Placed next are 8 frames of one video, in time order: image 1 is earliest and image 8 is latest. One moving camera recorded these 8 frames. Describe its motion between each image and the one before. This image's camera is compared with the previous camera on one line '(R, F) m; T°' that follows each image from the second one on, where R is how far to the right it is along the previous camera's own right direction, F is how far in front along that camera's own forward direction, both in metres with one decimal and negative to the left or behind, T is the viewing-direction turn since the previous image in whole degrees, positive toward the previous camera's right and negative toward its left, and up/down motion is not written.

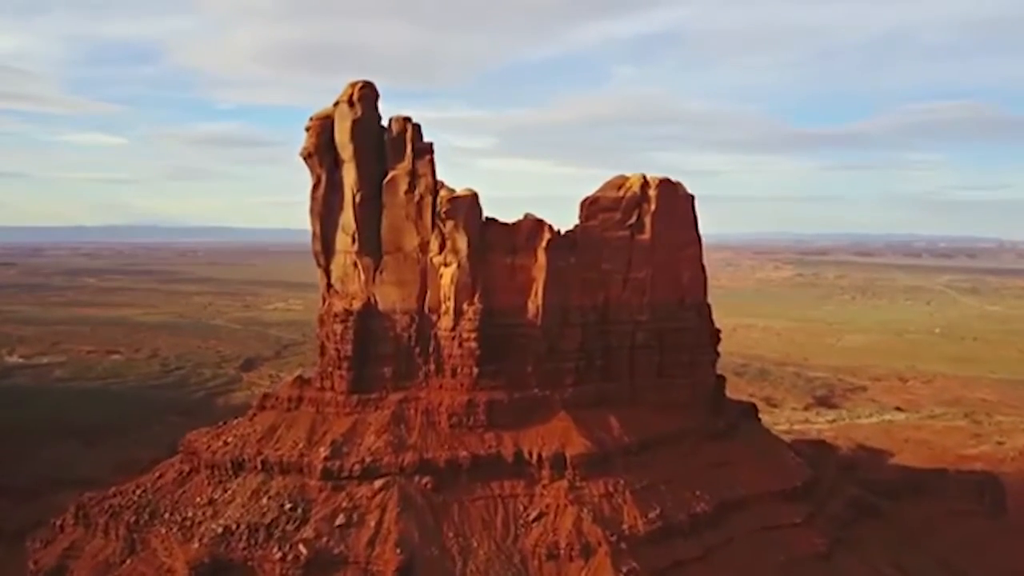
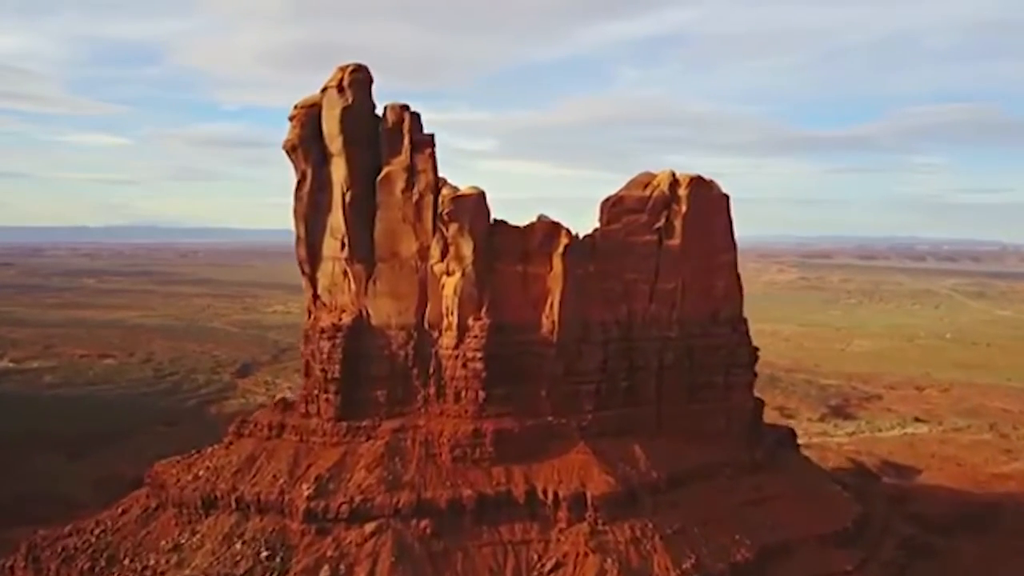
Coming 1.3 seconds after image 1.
(-0.4, +4.2) m; 0°
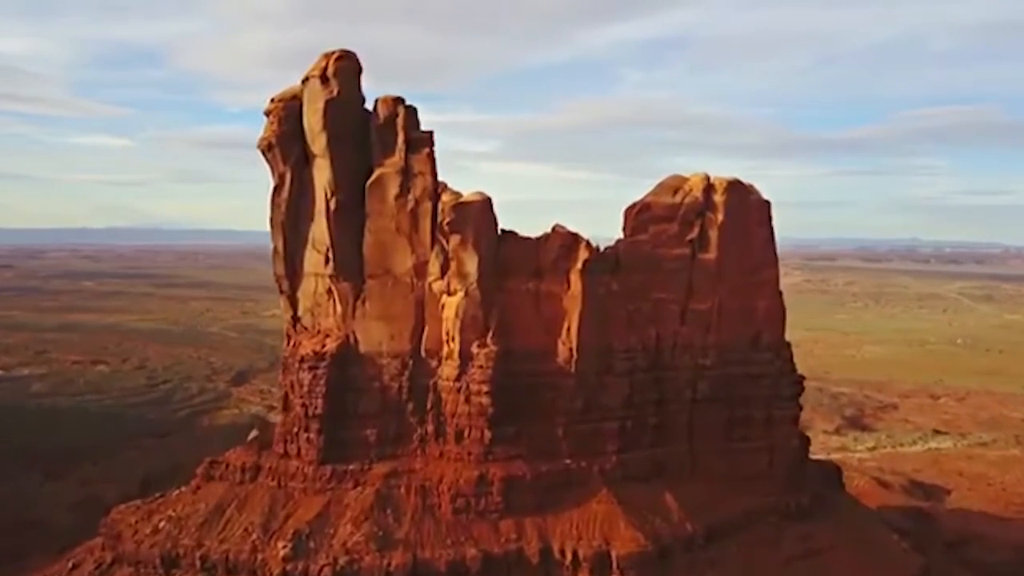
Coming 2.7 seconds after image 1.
(-0.3, +4.1) m; 0°
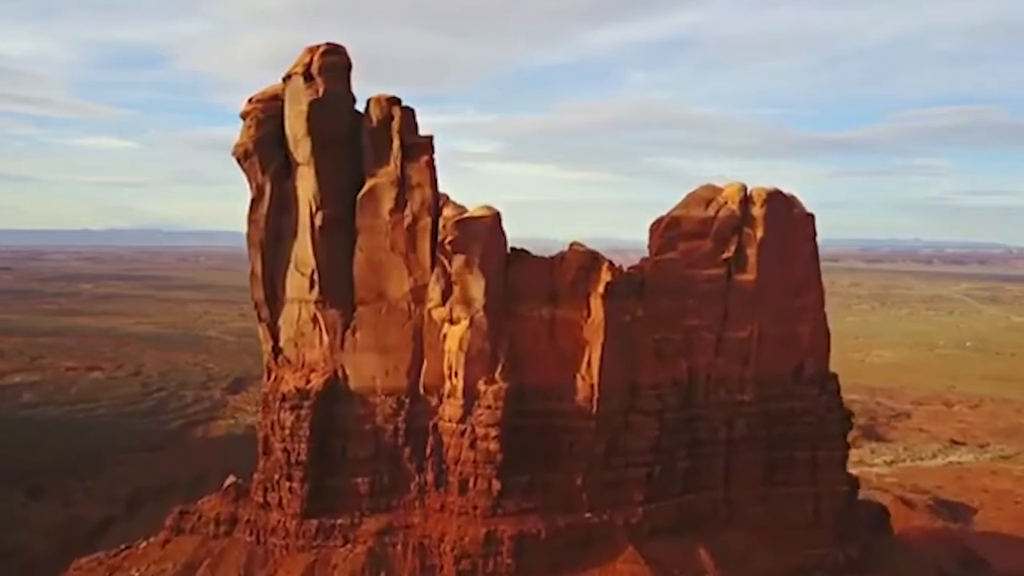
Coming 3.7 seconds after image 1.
(-0.3, +3.2) m; 0°
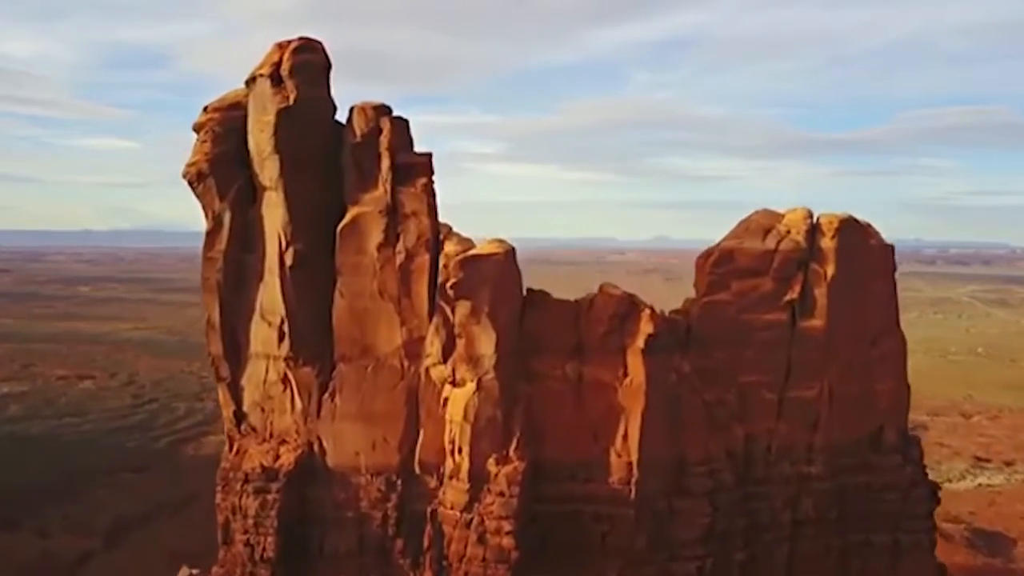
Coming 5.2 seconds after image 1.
(-0.4, +4.3) m; 0°
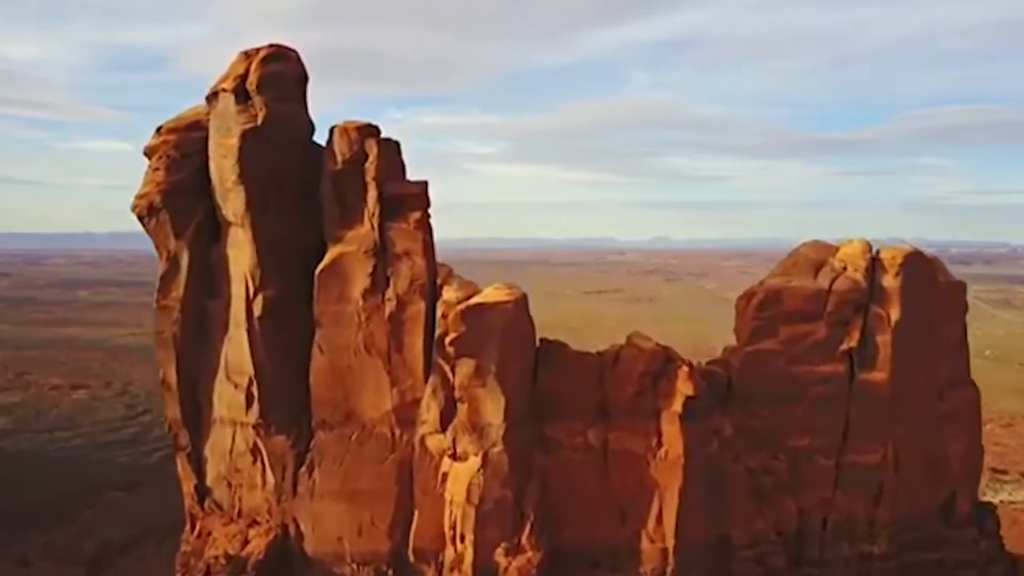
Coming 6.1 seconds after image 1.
(-0.2, +2.8) m; 0°
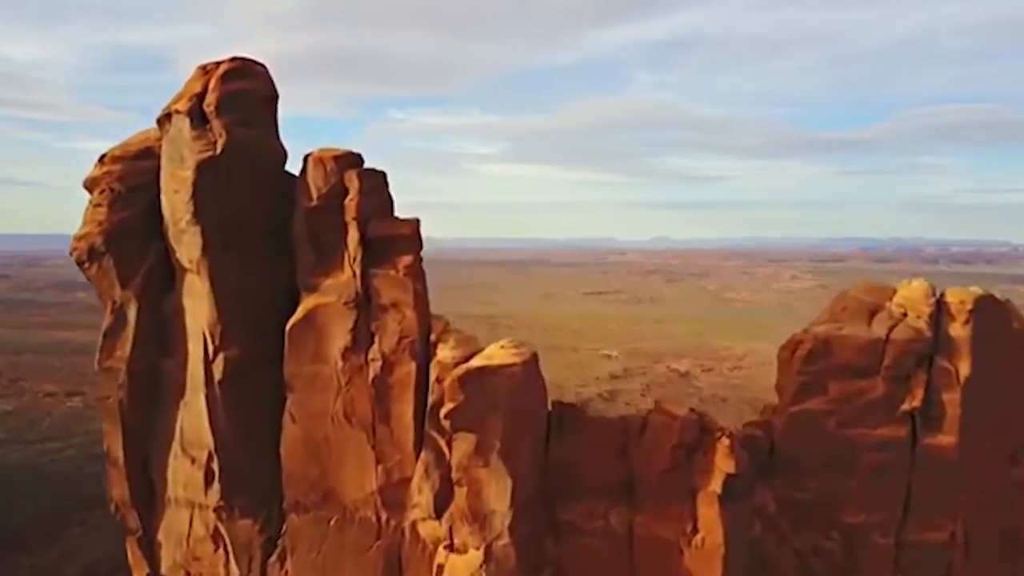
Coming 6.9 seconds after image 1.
(-0.1, +2.3) m; 0°
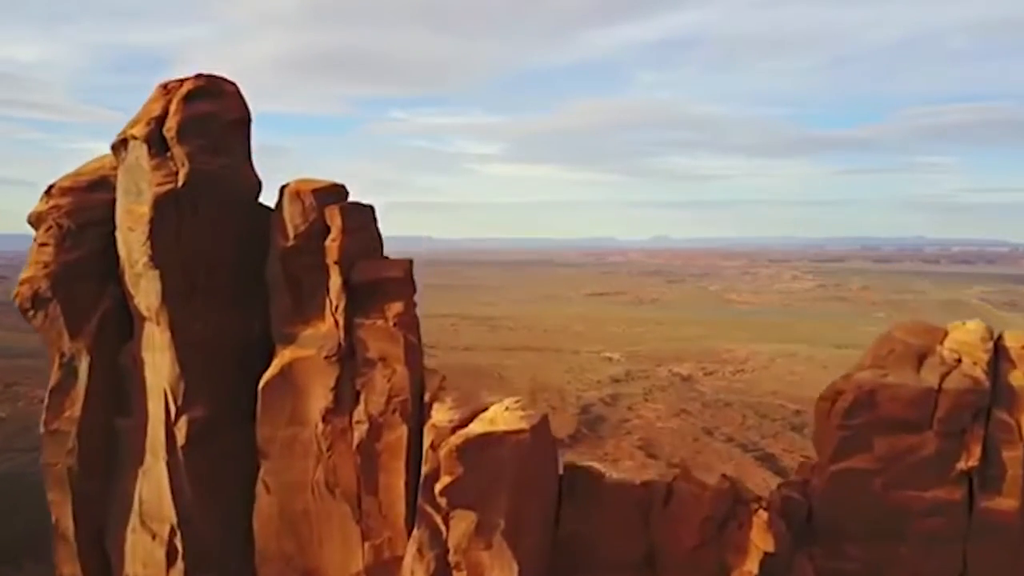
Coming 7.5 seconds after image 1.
(-0.1, +1.6) m; 0°
